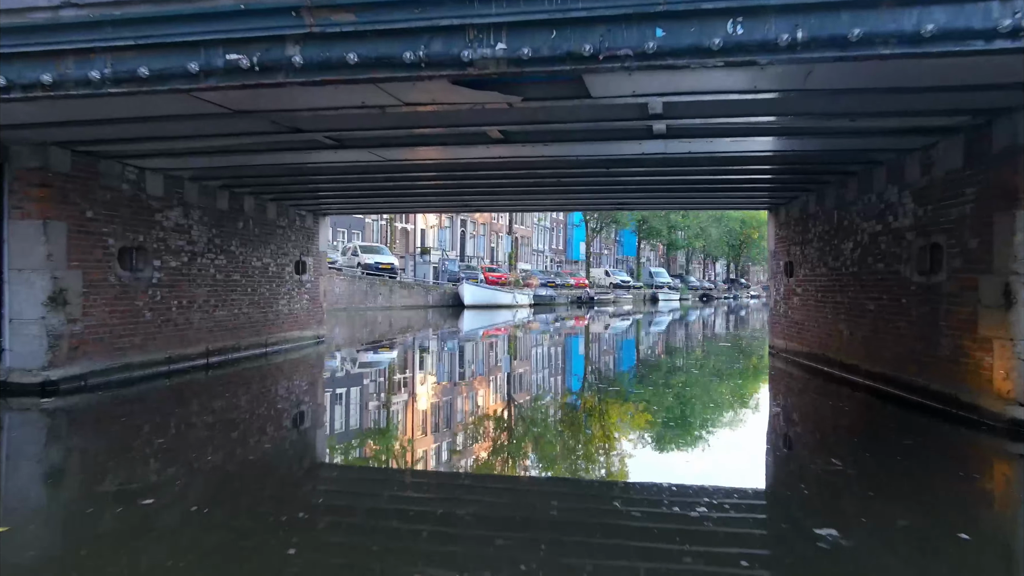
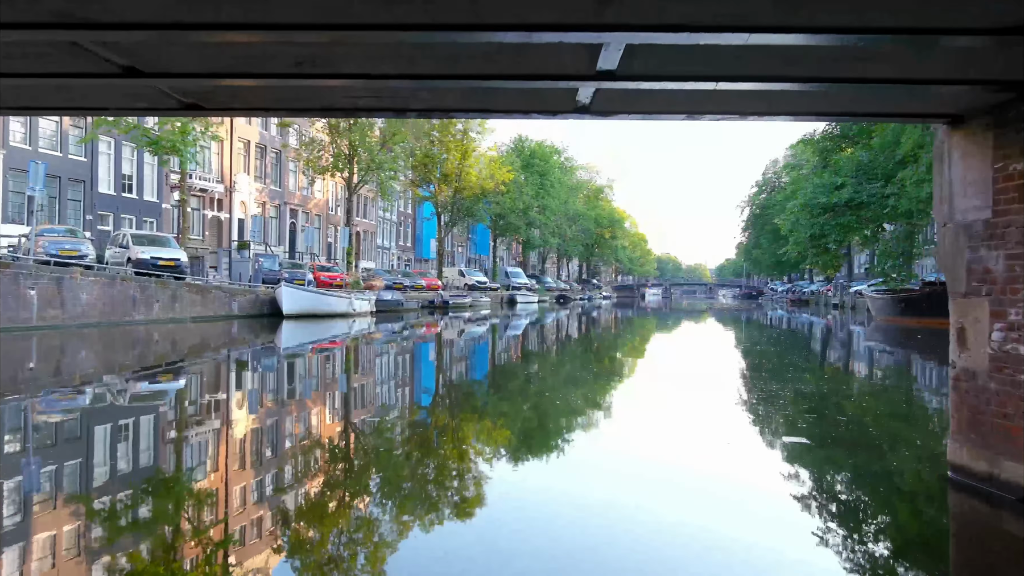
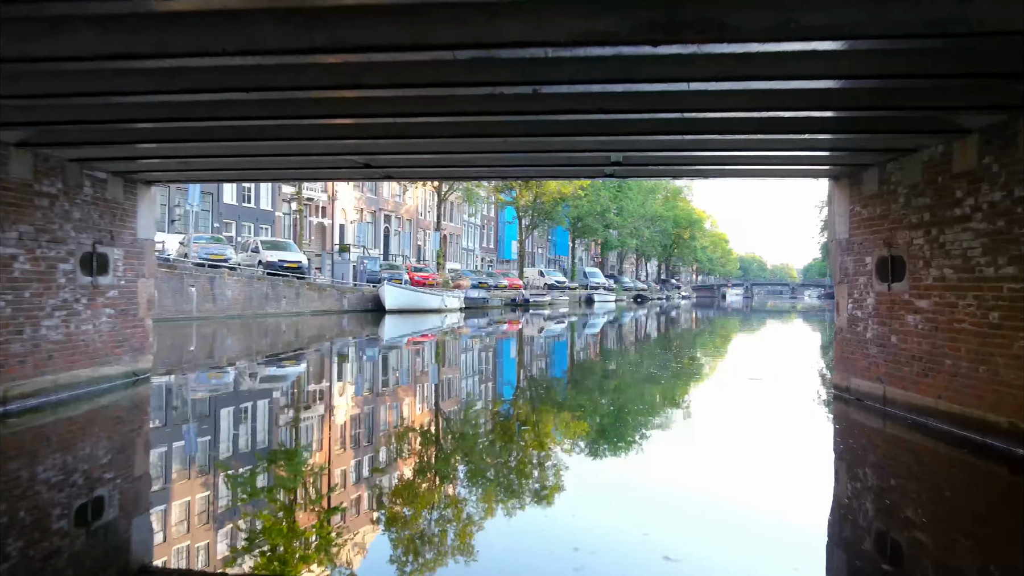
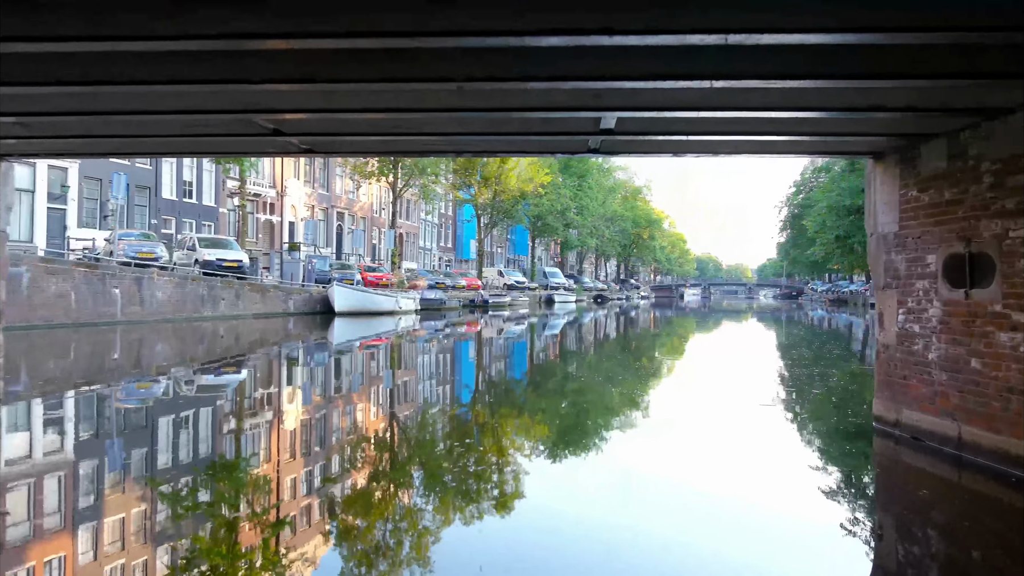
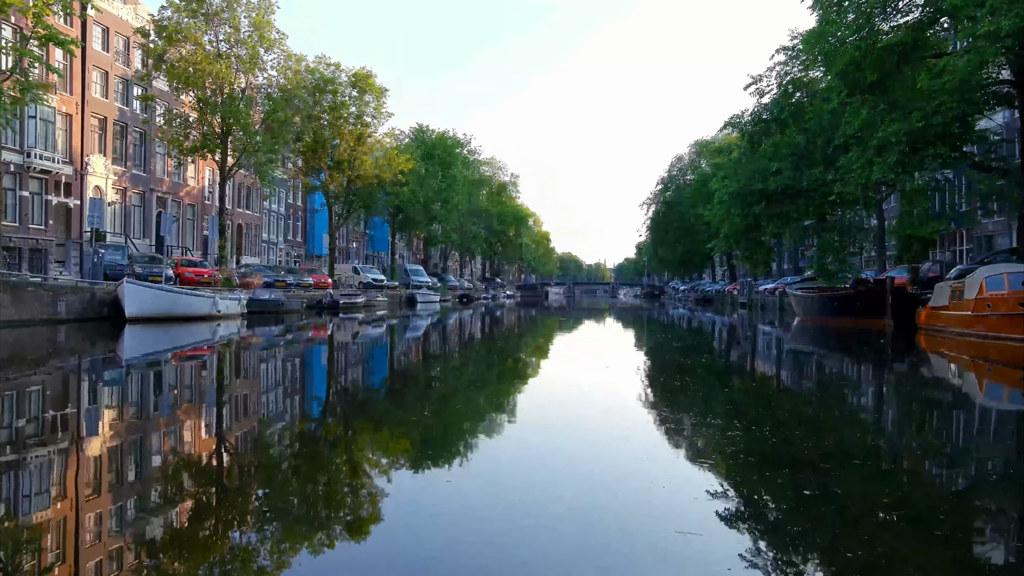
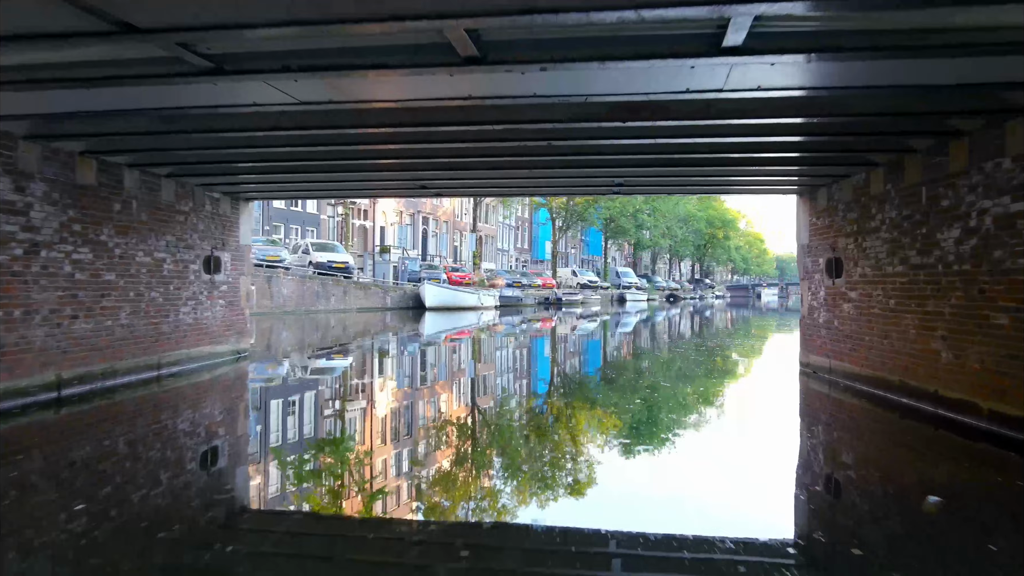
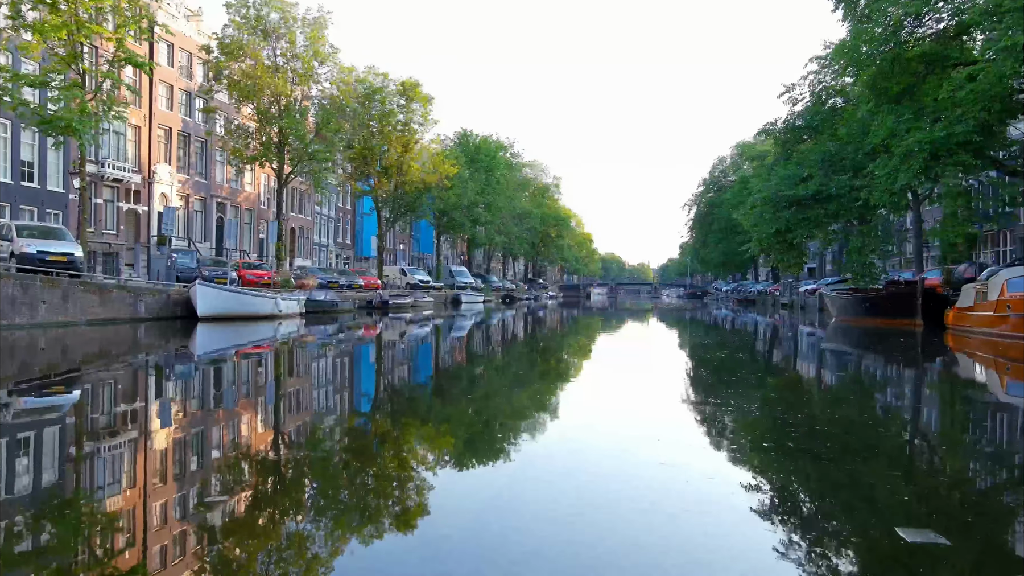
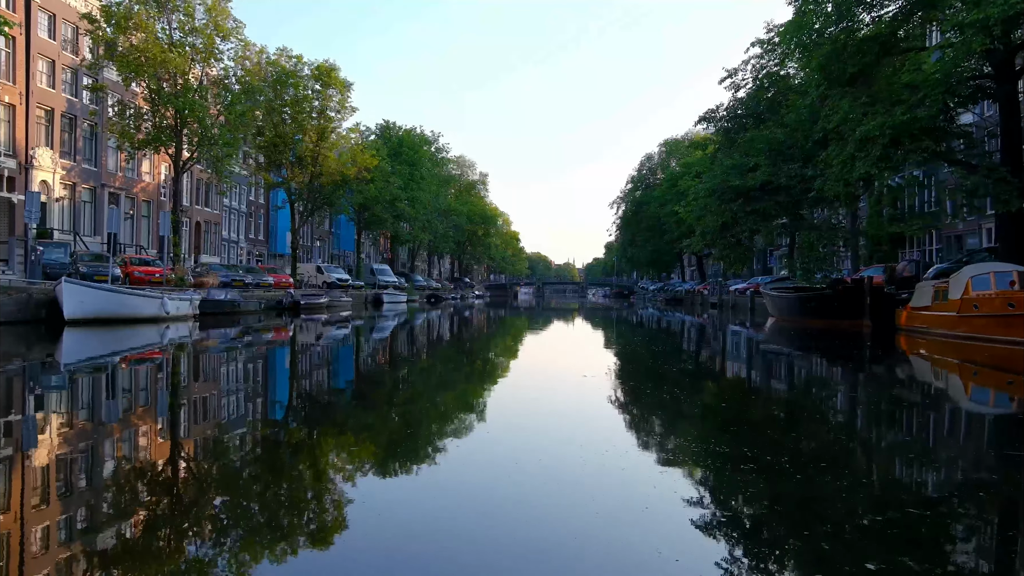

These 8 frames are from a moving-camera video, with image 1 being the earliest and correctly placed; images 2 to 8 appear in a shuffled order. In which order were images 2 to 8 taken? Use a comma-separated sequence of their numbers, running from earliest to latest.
6, 3, 4, 2, 7, 5, 8
